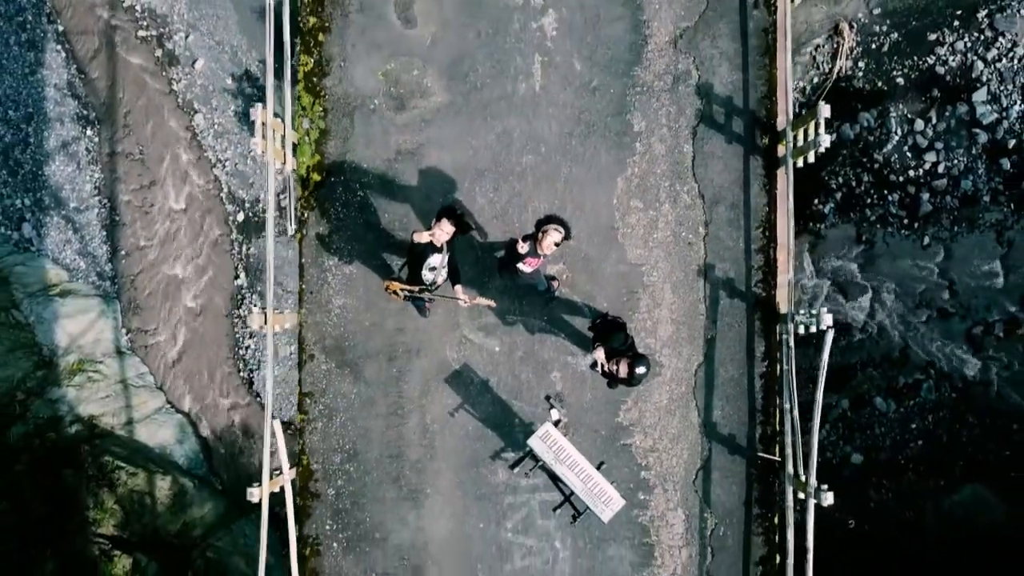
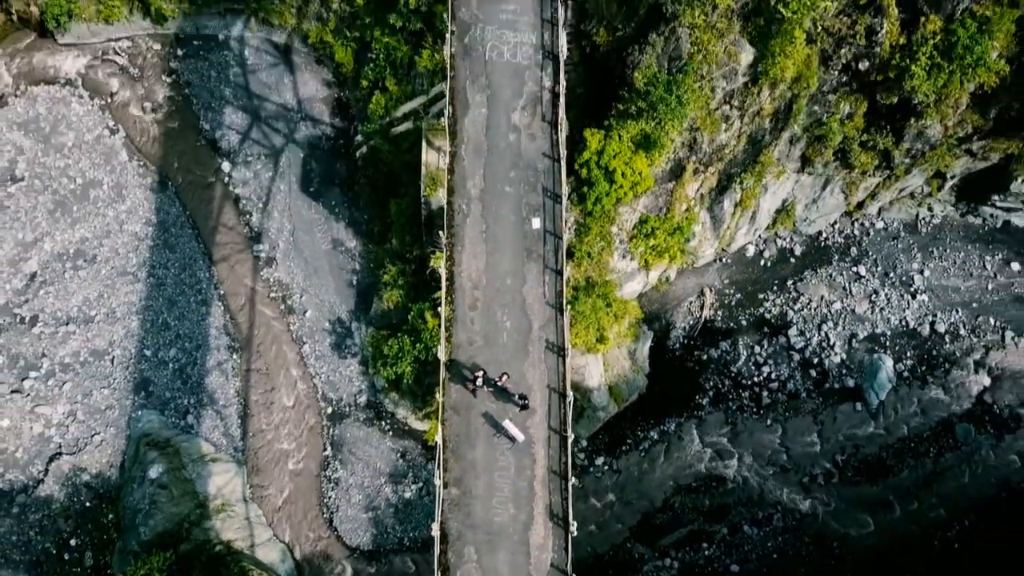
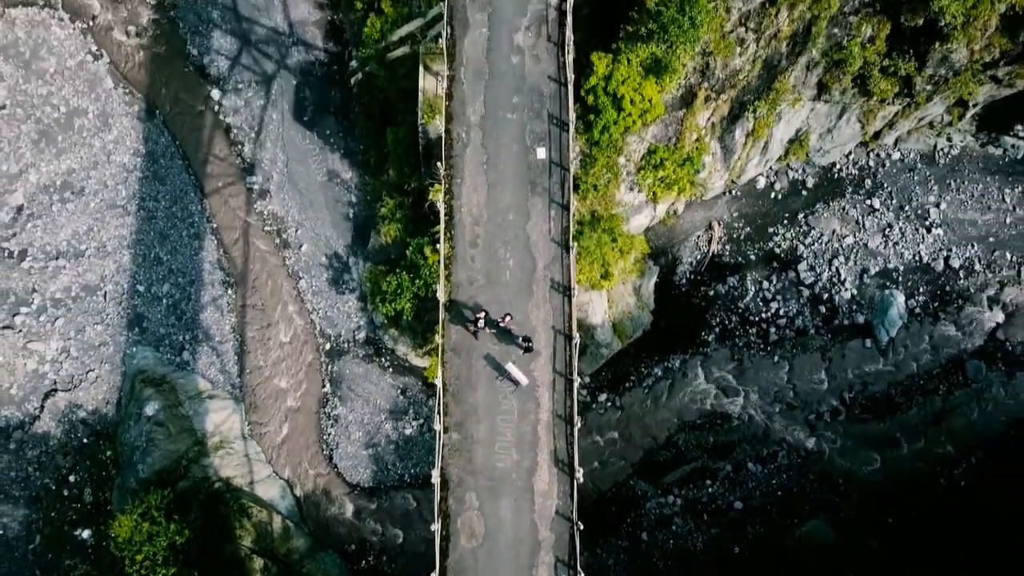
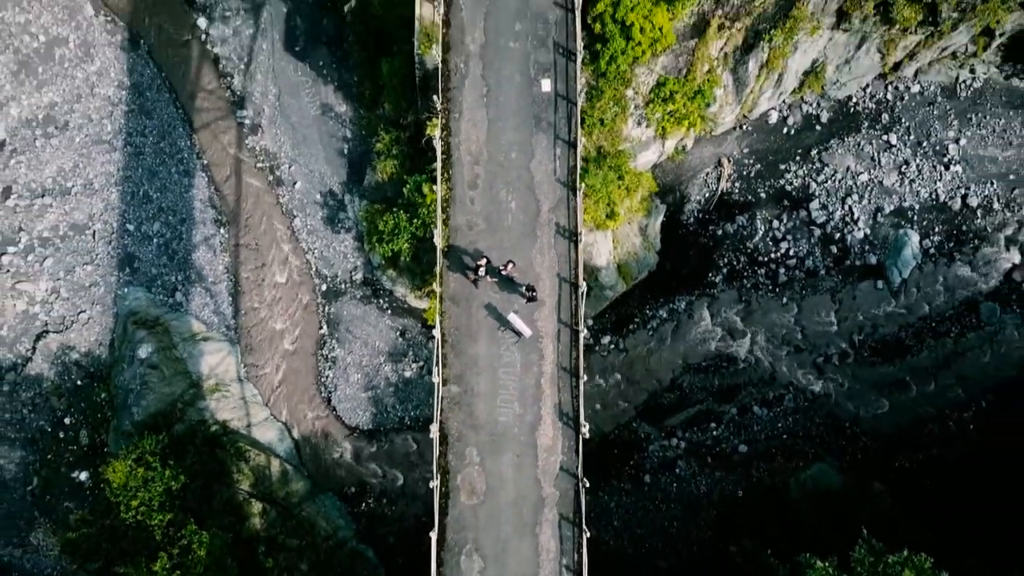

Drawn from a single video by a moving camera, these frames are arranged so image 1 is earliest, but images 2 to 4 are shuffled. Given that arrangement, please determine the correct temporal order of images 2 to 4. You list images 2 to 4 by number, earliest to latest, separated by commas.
4, 3, 2
